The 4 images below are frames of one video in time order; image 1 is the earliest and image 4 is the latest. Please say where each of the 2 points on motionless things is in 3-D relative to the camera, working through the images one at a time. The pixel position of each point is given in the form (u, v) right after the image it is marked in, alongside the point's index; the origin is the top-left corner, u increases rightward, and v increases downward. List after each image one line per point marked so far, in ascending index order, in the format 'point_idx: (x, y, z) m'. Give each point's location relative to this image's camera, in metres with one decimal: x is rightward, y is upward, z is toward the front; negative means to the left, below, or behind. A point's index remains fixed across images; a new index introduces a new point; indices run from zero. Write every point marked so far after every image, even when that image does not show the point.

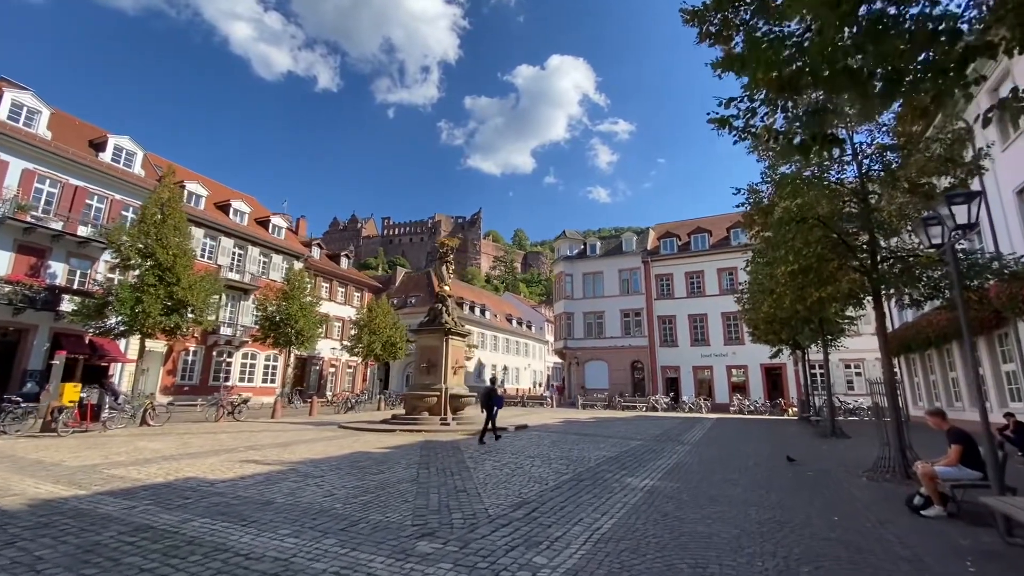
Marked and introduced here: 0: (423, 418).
0: (-3.3, -4.9, +17.8) m
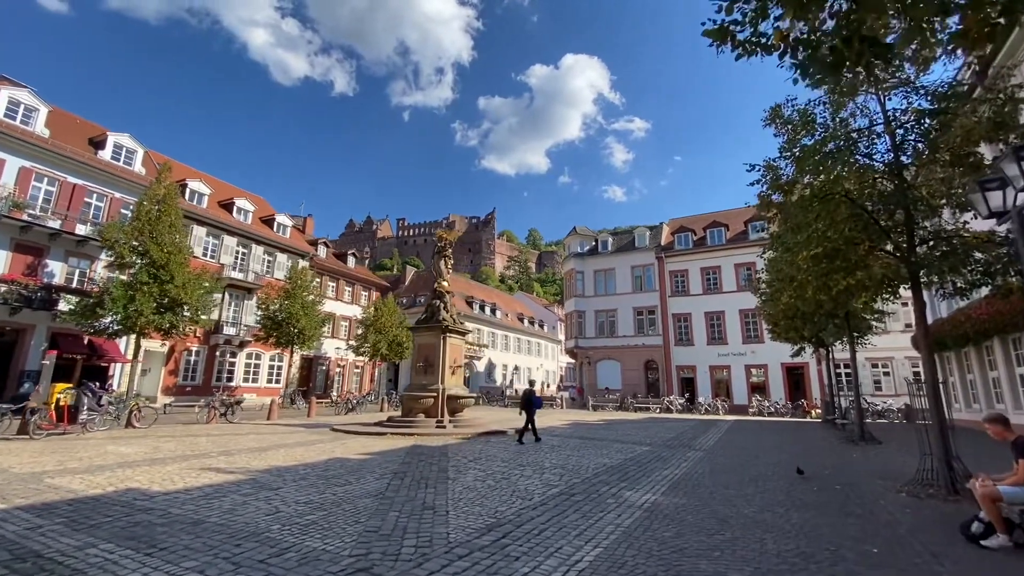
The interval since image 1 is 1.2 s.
0: (-3.3, -4.7, +16.9) m
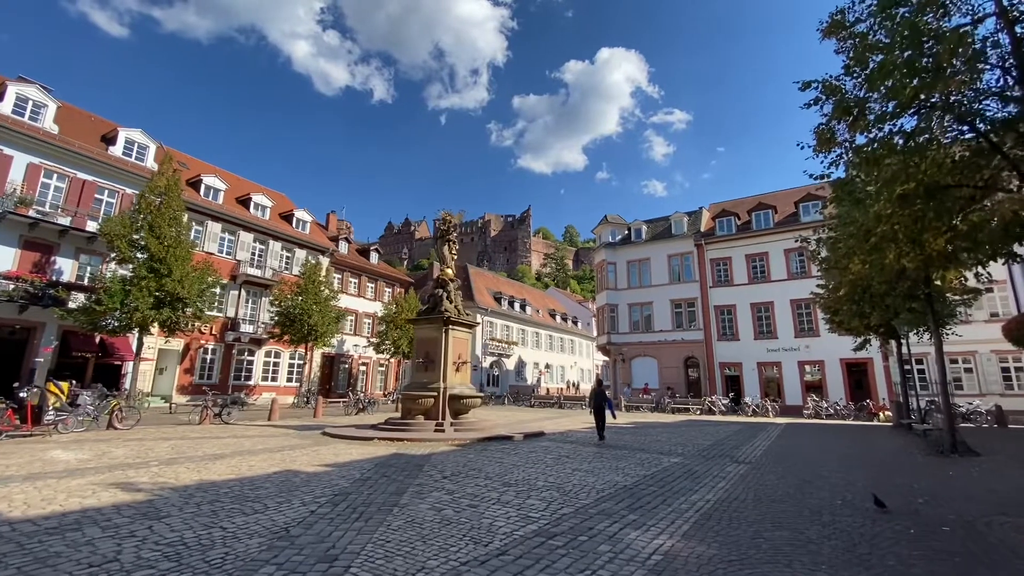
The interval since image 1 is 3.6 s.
0: (-3.0, -4.2, +15.1) m
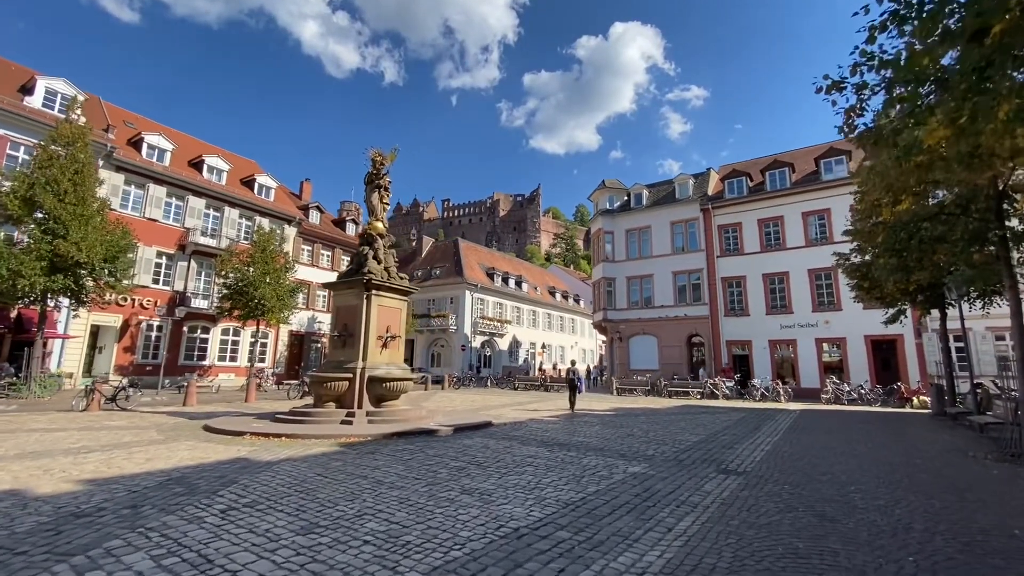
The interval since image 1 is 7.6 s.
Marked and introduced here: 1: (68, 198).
0: (-4.6, -3.1, +12.0) m
1: (-16.5, +3.4, +17.8) m
